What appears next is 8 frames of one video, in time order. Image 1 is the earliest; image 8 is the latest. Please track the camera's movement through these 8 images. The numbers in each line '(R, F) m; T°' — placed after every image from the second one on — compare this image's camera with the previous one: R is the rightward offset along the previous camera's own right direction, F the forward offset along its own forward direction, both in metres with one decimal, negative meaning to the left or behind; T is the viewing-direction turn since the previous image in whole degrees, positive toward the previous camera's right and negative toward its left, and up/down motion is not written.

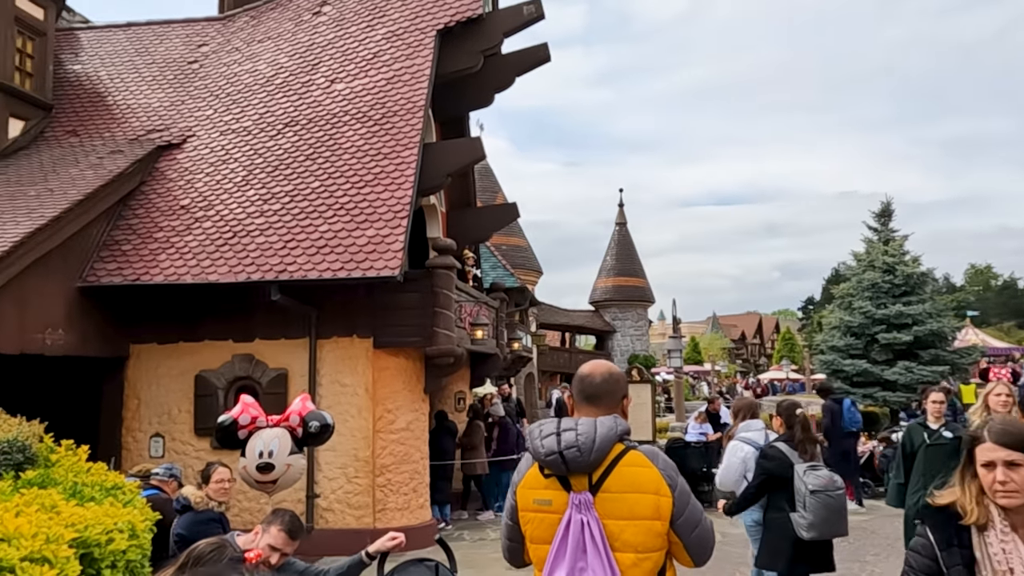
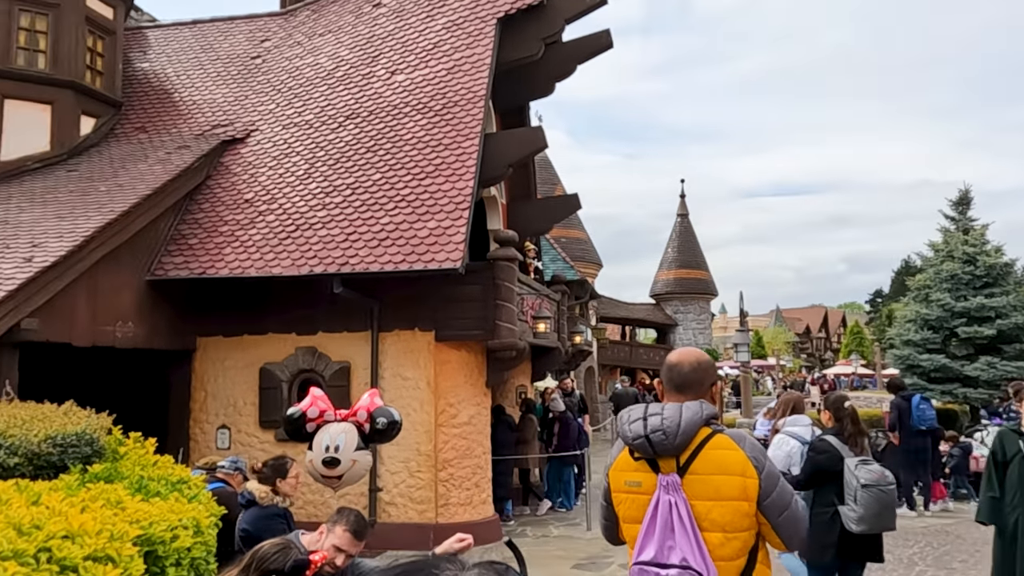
(-0.1, +0.2) m; -4°
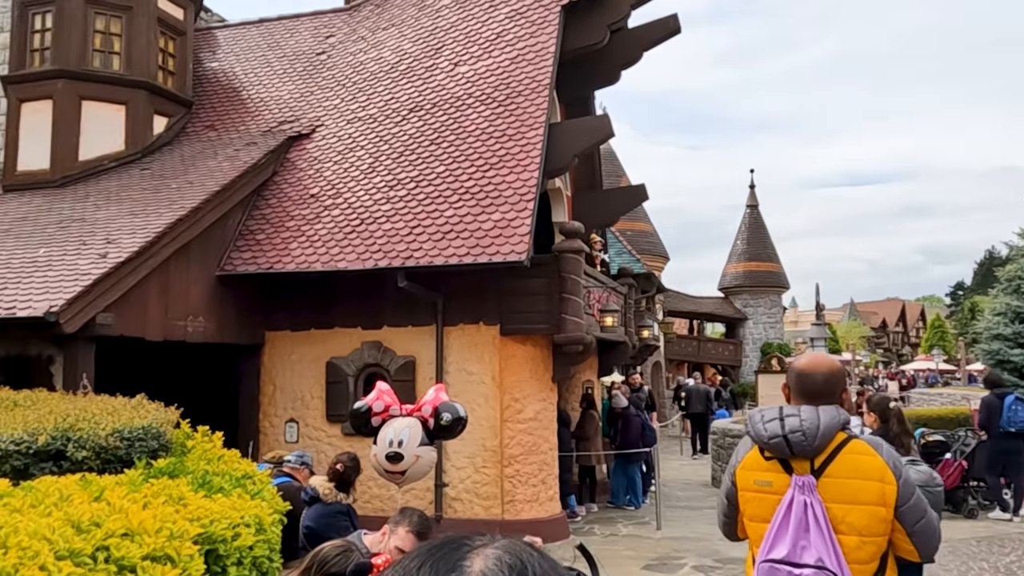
(0.0, +0.2) m; -5°
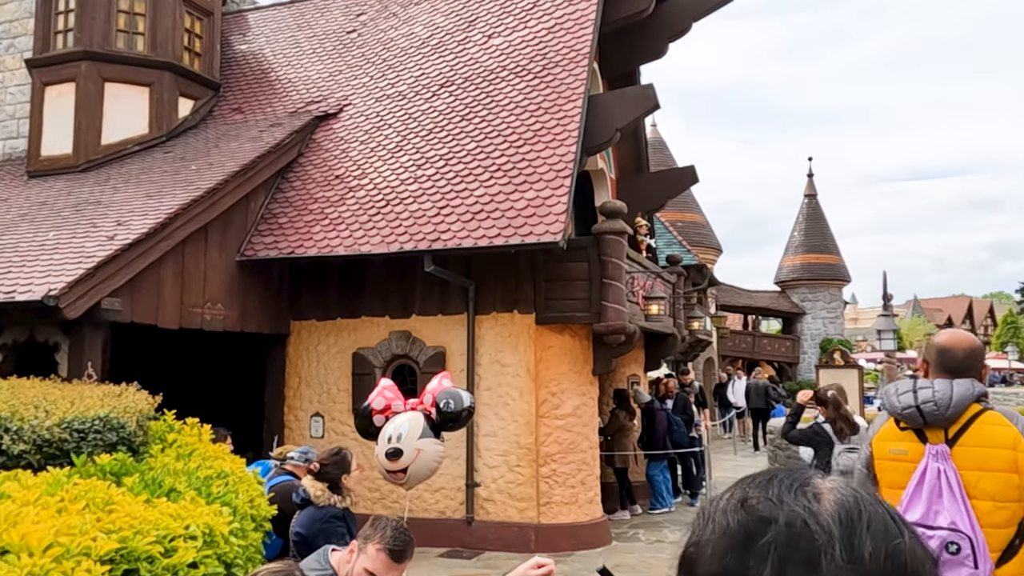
(+0.2, +0.7) m; -4°
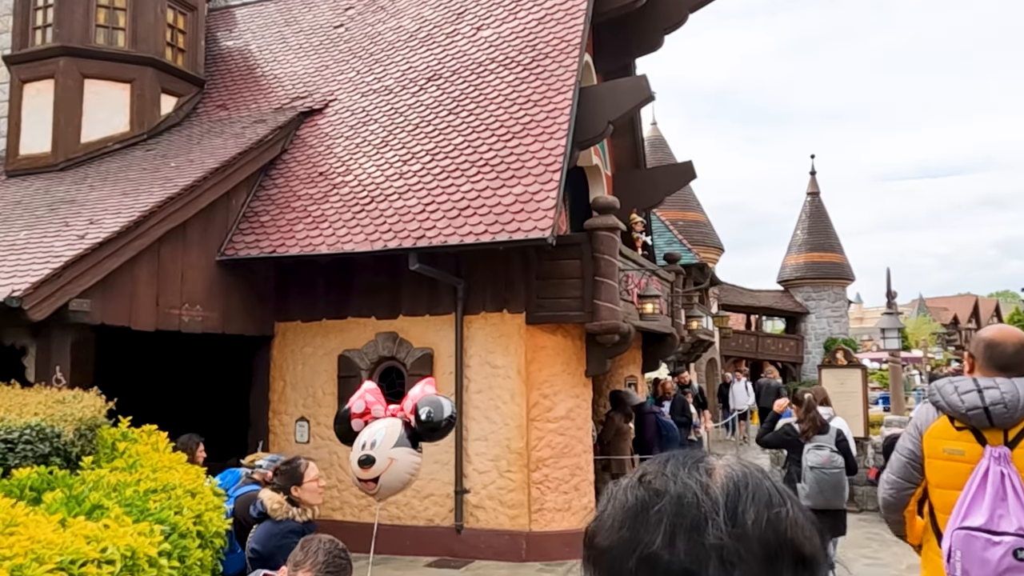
(+0.2, +0.3) m; 0°
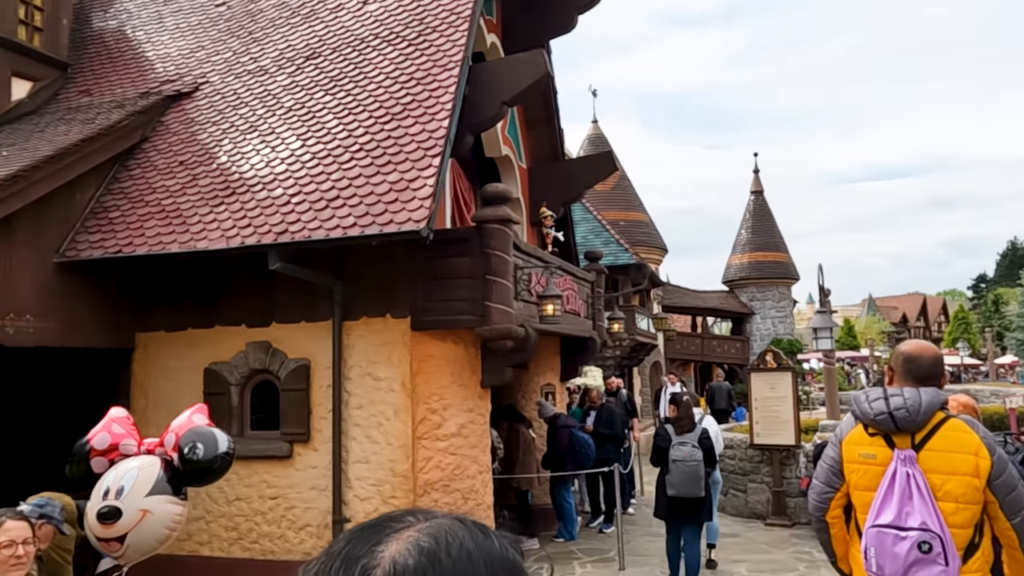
(+0.8, +1.0) m; +3°
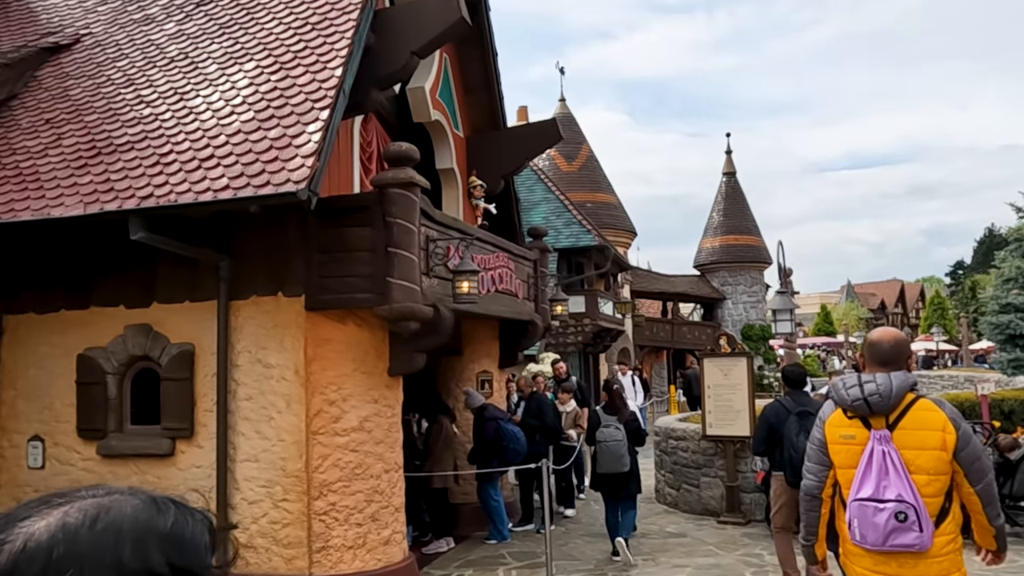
(+0.7, +0.9) m; +1°
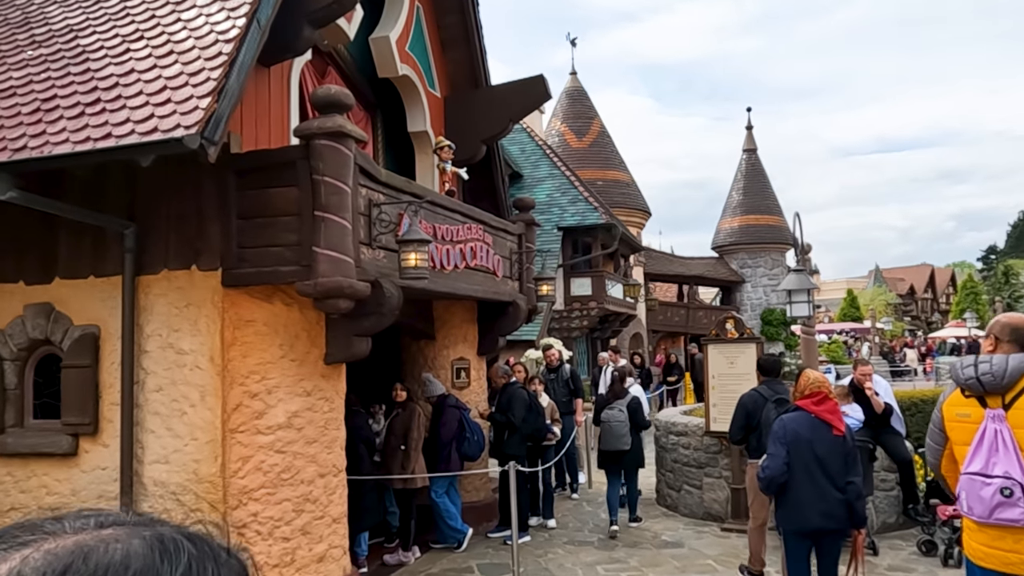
(+0.5, +1.1) m; -2°
